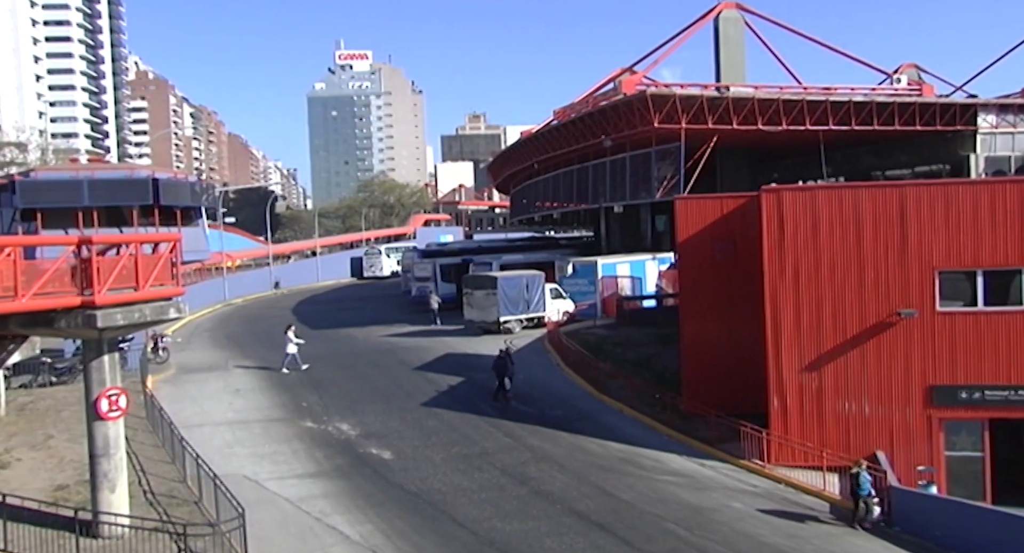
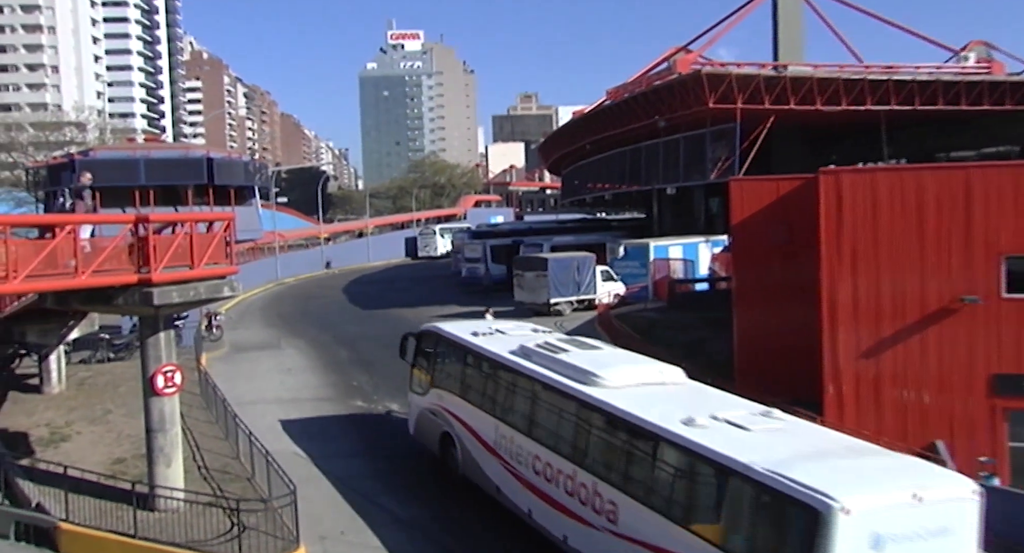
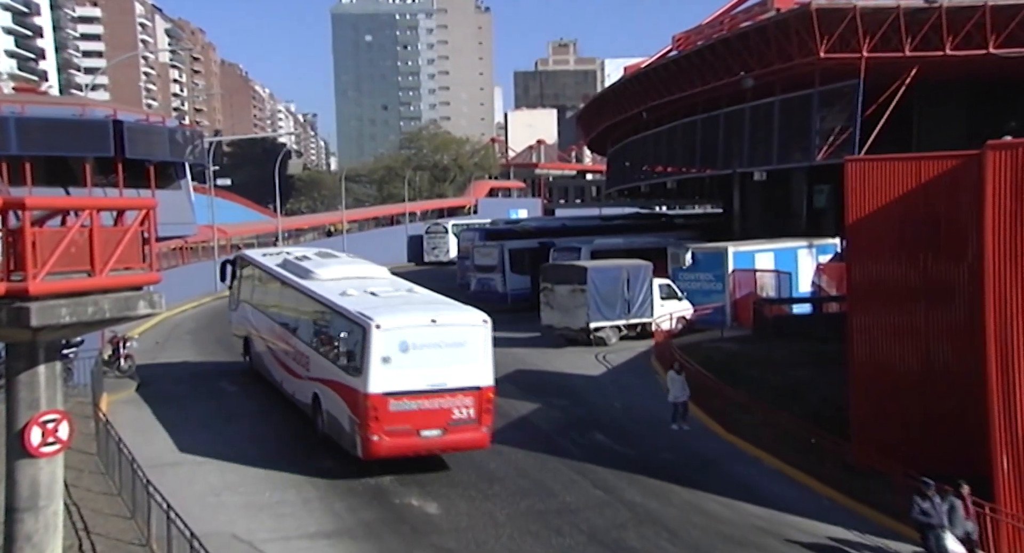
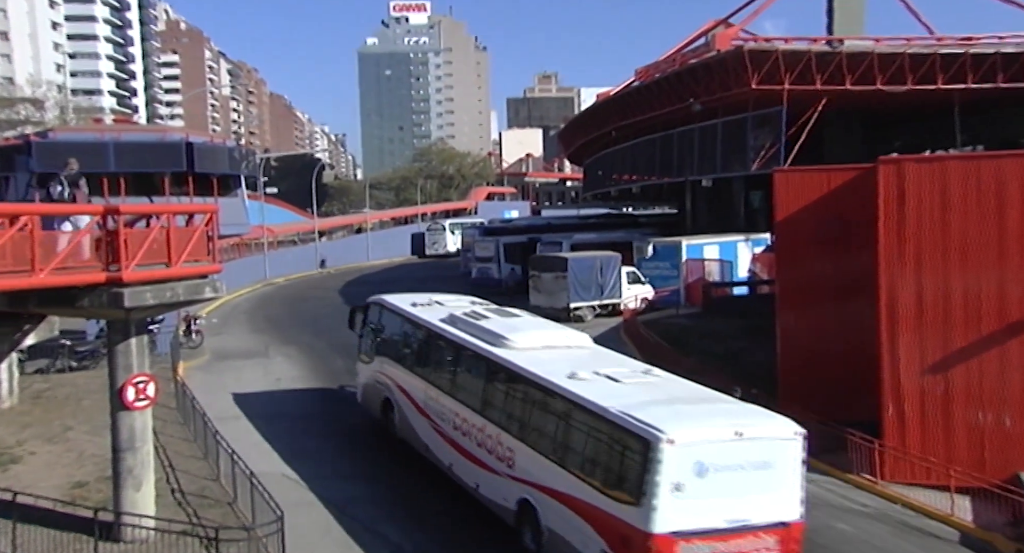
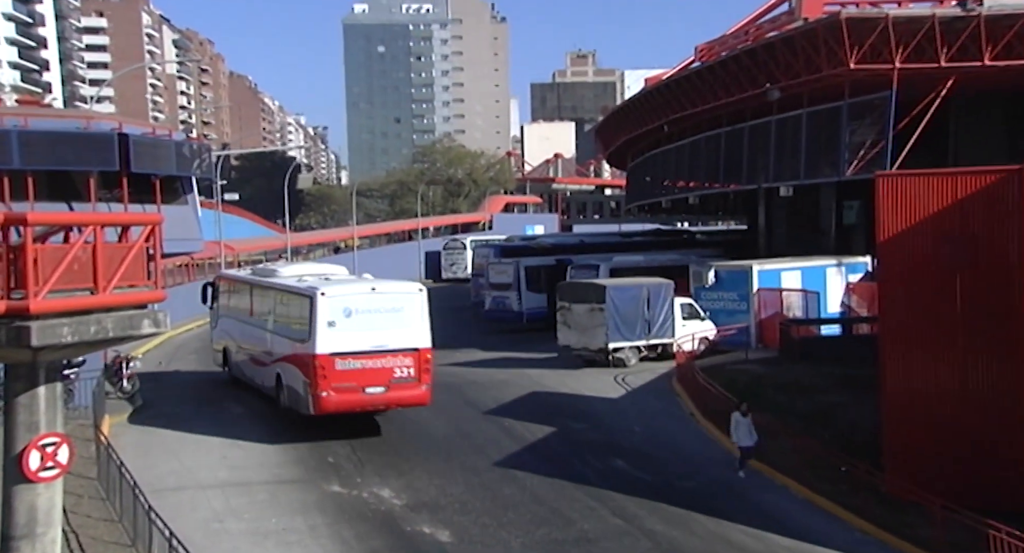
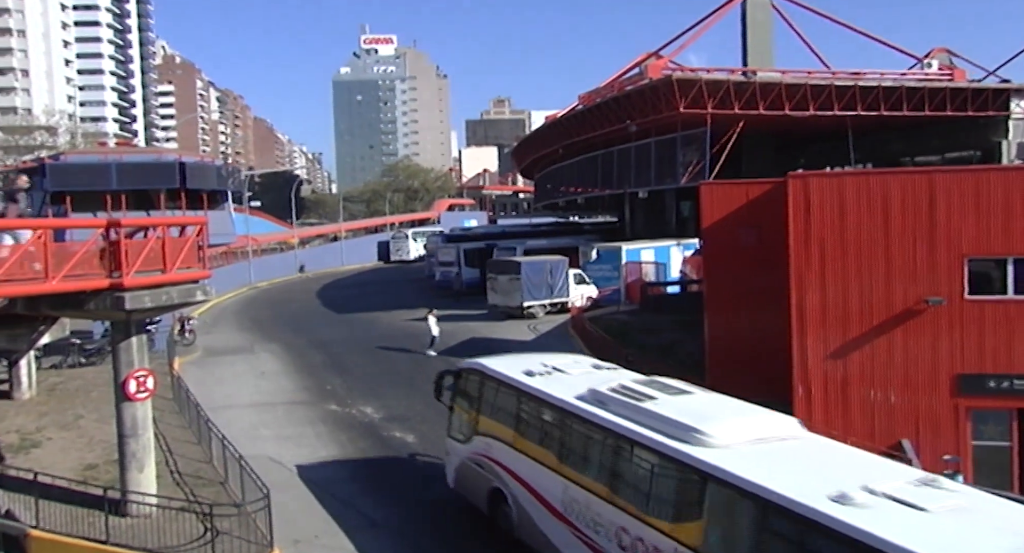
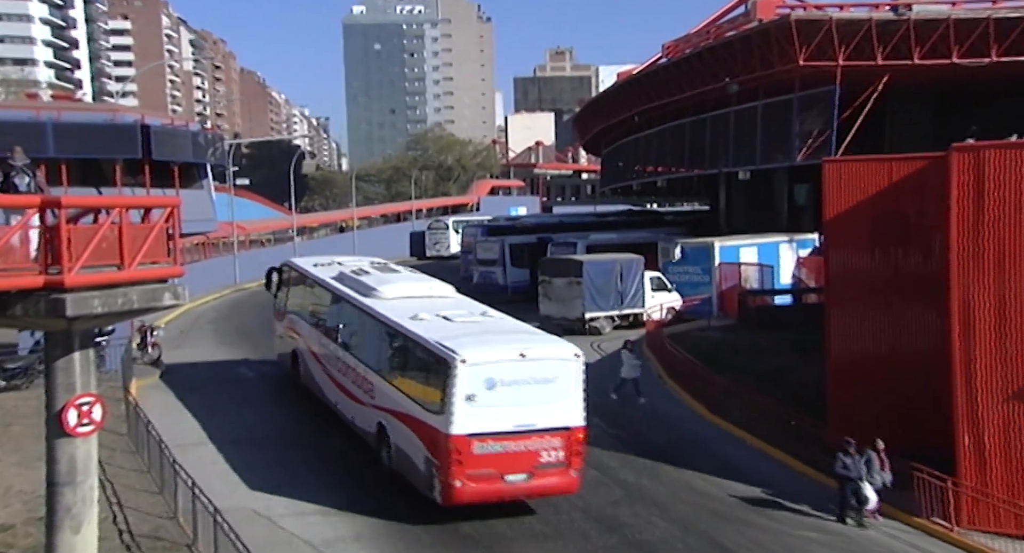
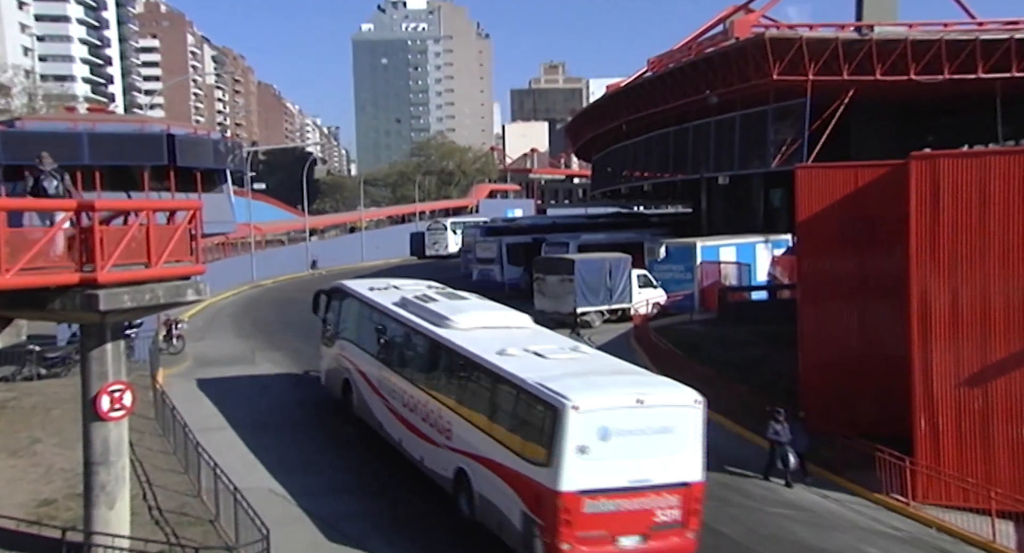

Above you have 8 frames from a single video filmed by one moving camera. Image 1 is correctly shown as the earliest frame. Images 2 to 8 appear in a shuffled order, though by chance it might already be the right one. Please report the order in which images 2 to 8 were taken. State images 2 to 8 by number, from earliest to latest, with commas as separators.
6, 2, 4, 8, 7, 3, 5
